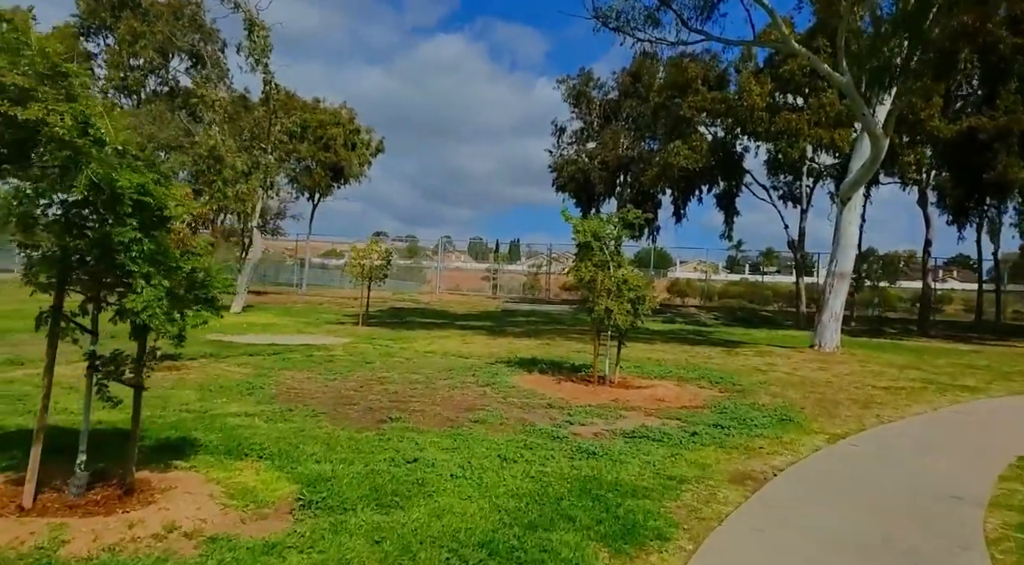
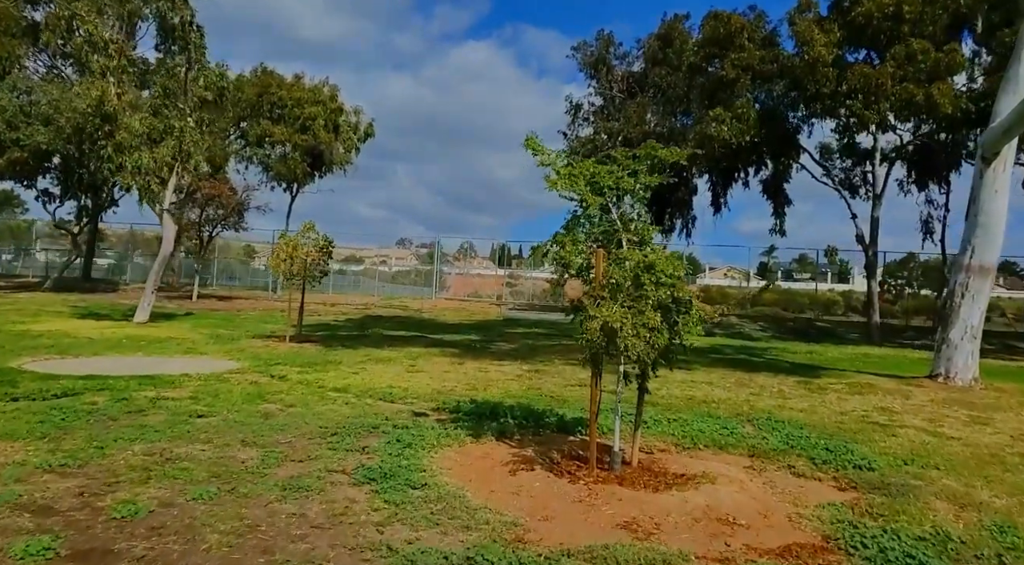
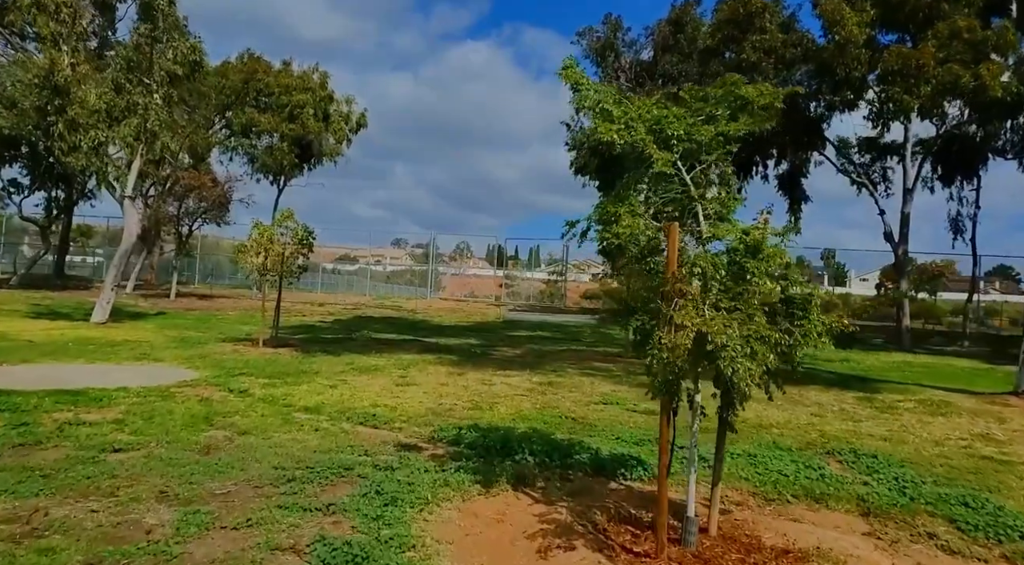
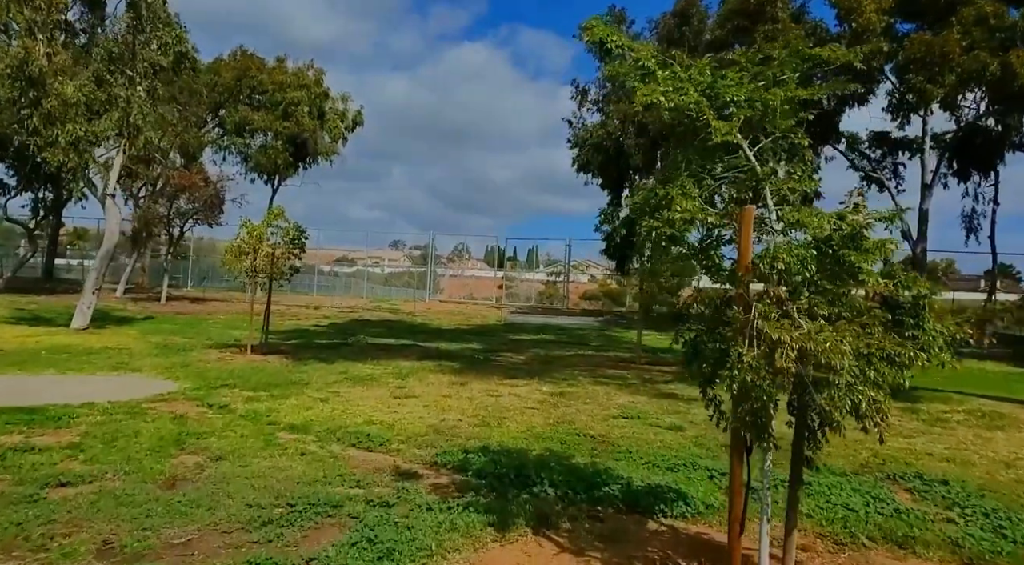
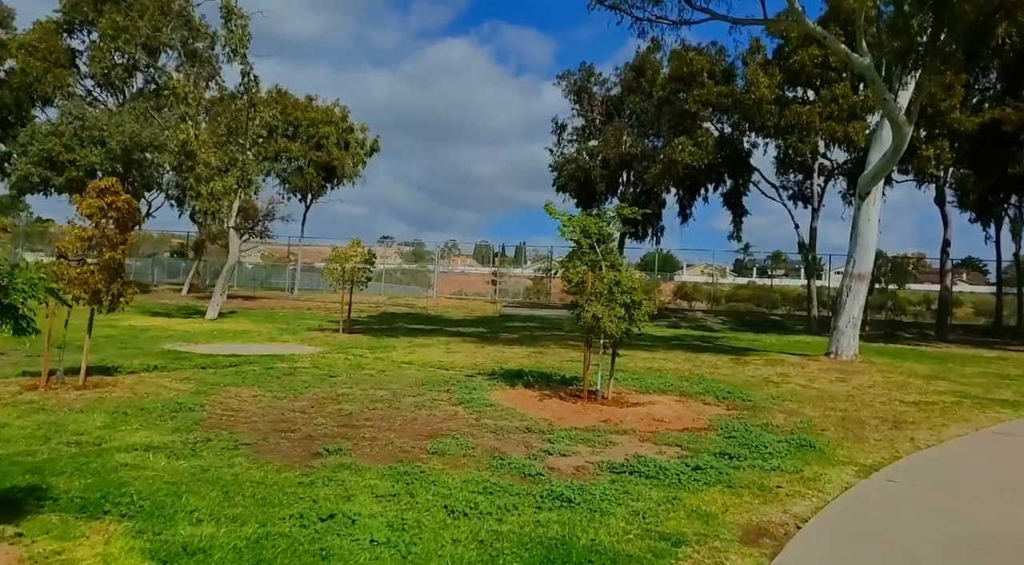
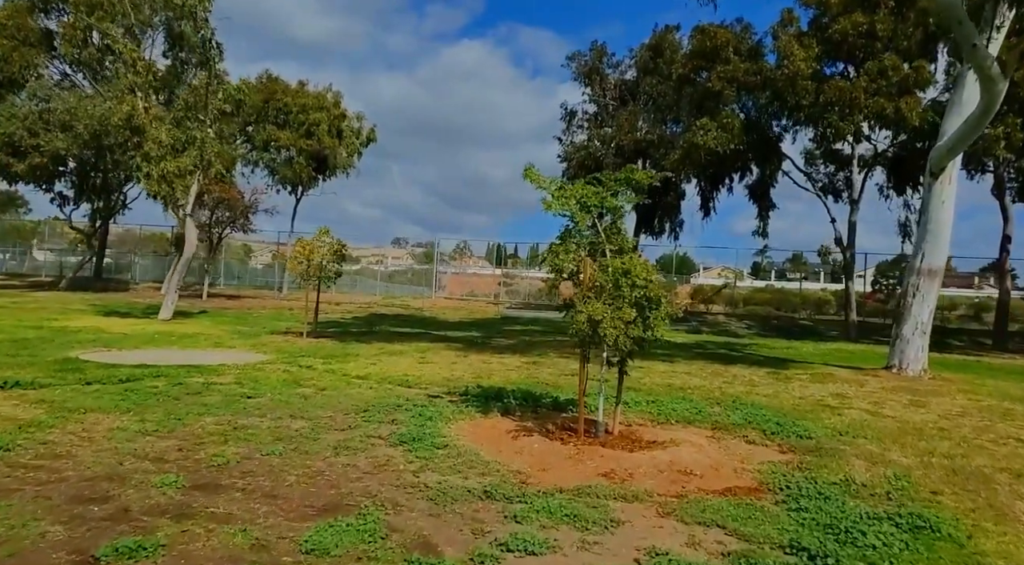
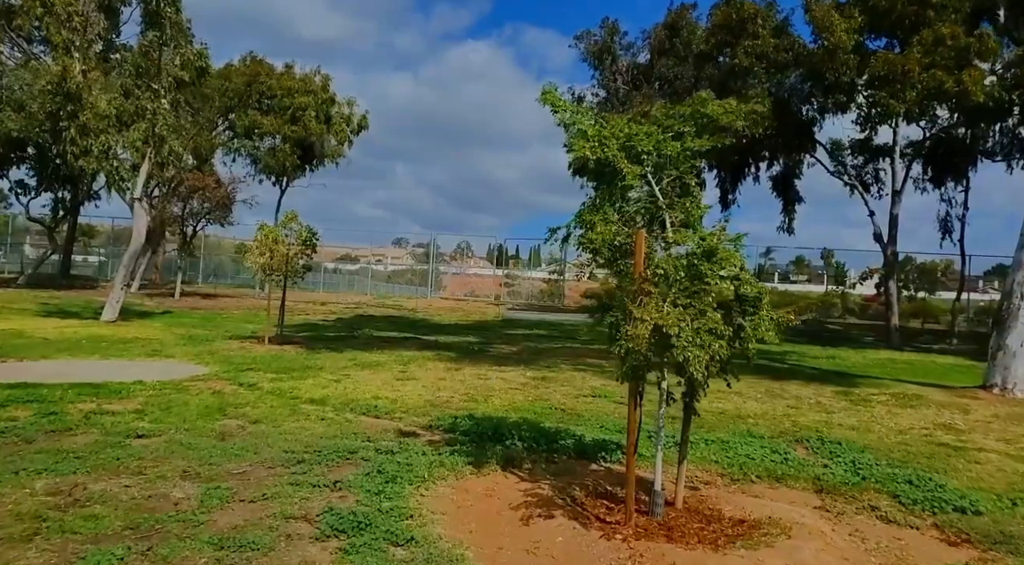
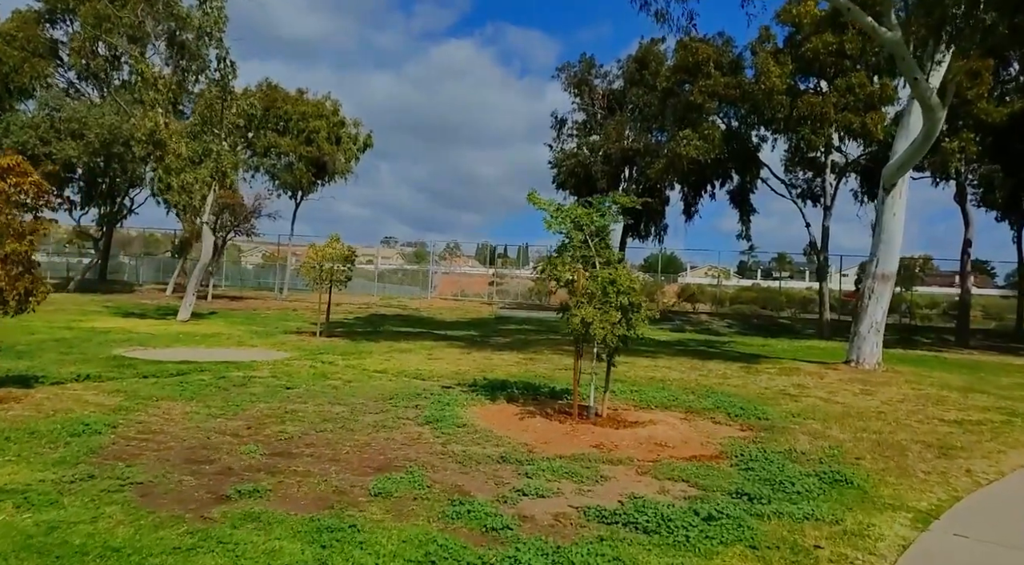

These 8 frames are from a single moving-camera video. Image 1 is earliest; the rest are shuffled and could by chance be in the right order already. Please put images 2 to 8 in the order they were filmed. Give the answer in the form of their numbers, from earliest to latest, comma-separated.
5, 8, 6, 2, 7, 3, 4
